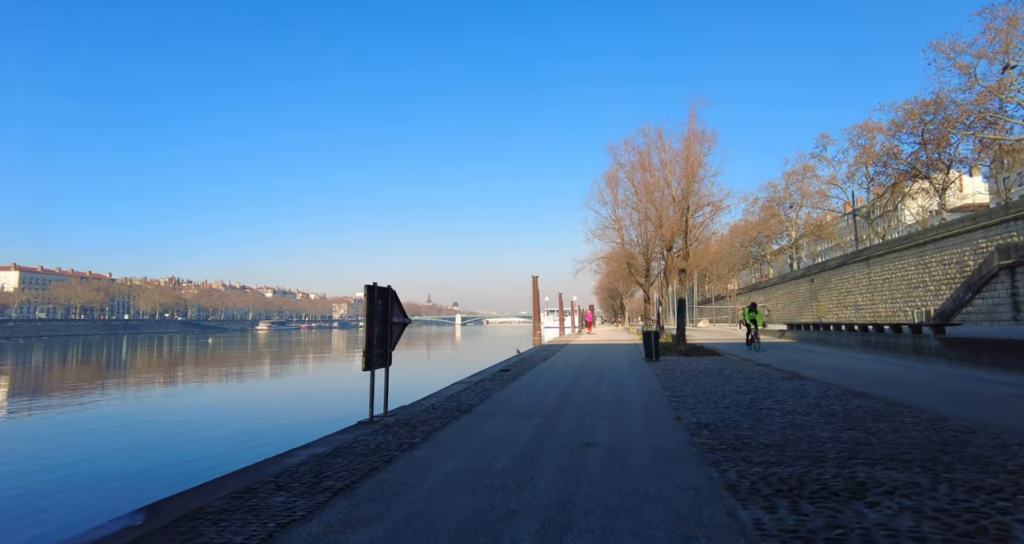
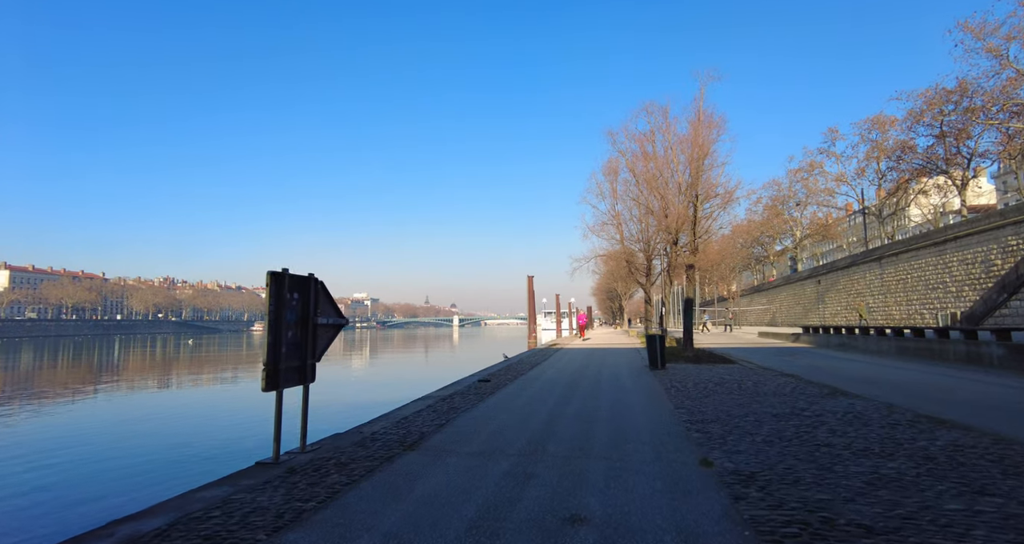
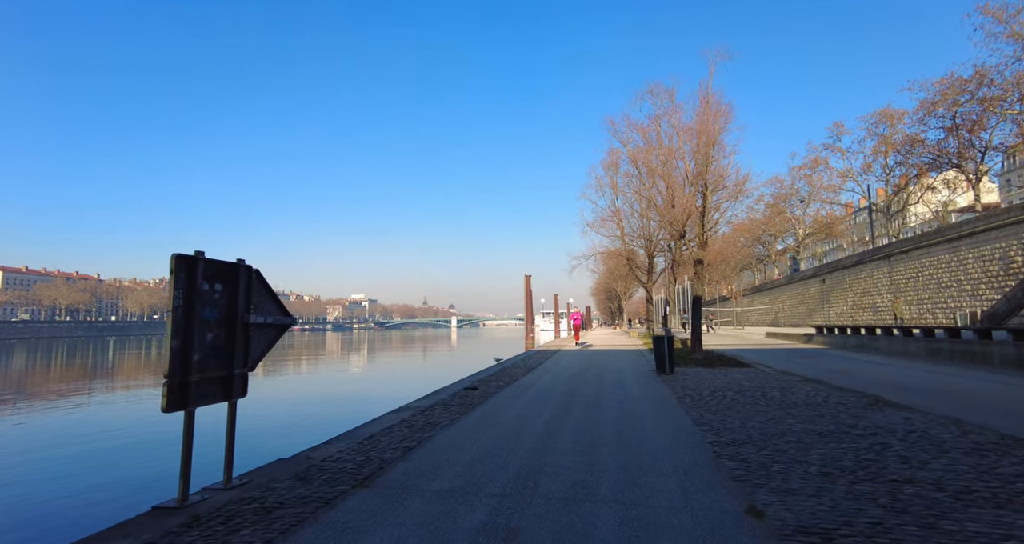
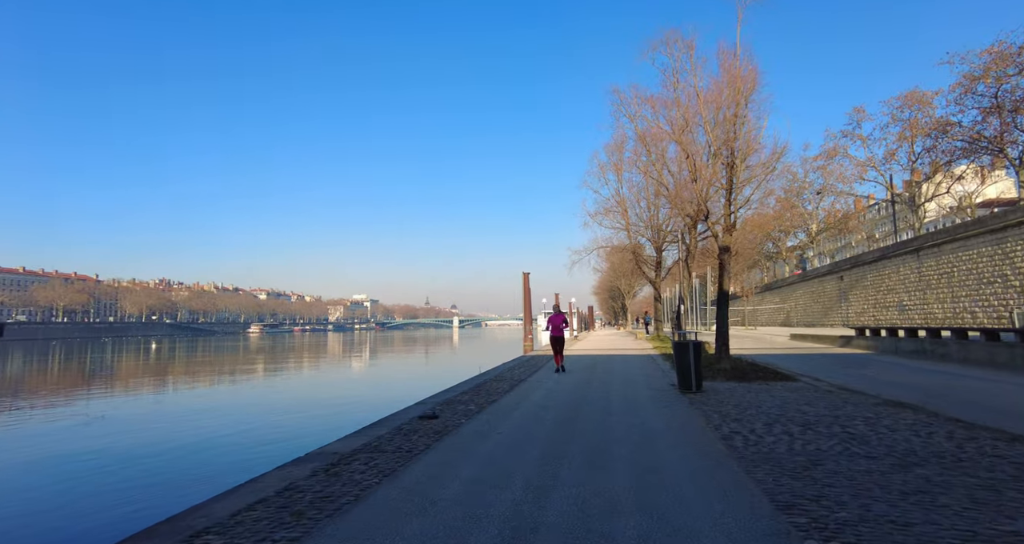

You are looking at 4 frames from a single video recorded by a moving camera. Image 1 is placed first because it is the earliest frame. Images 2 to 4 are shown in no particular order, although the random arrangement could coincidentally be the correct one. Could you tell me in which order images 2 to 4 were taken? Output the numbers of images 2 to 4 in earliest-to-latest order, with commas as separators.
2, 3, 4
